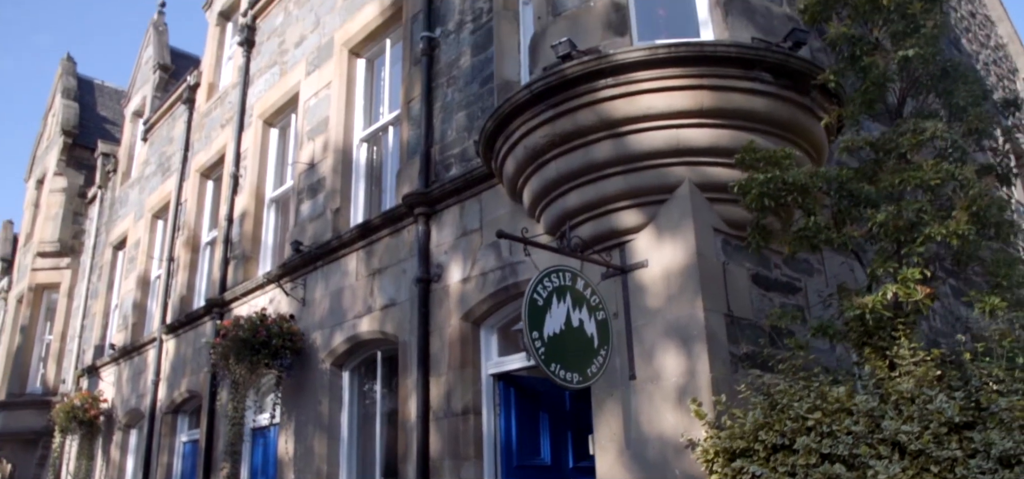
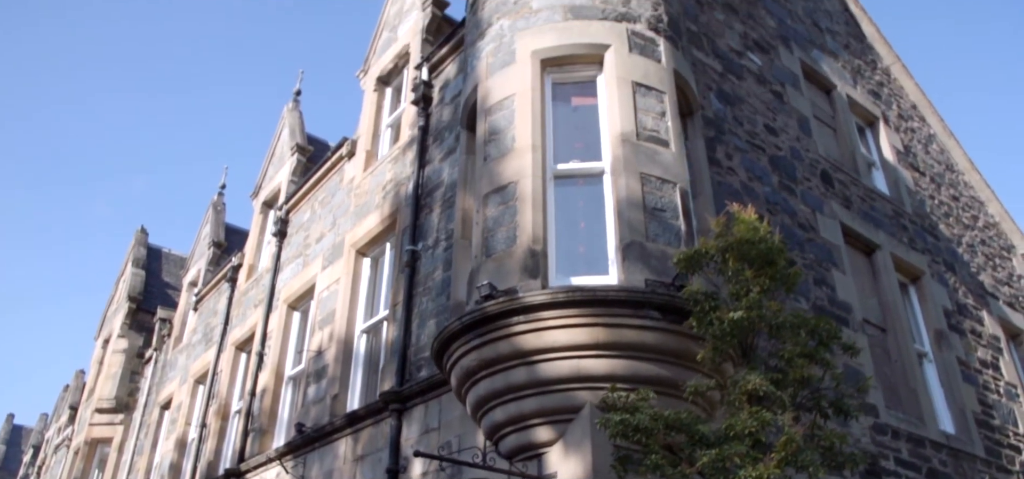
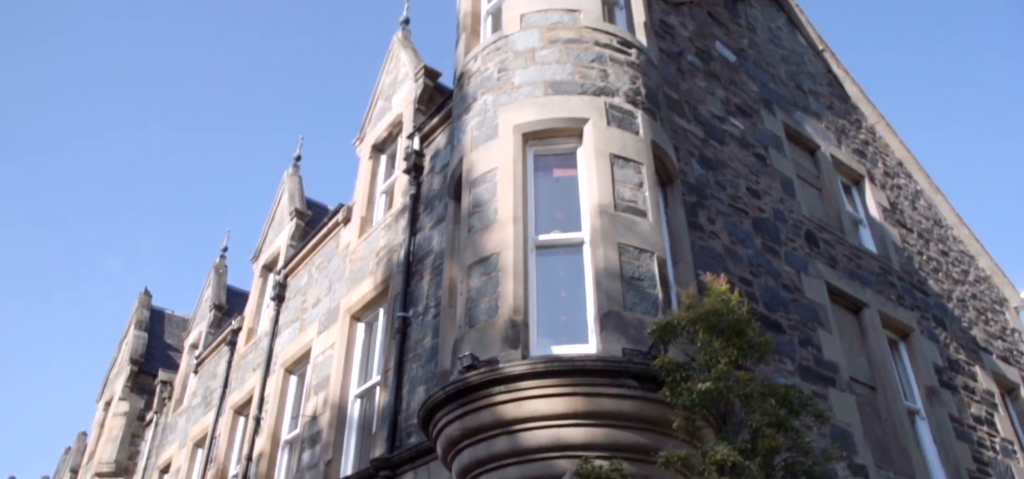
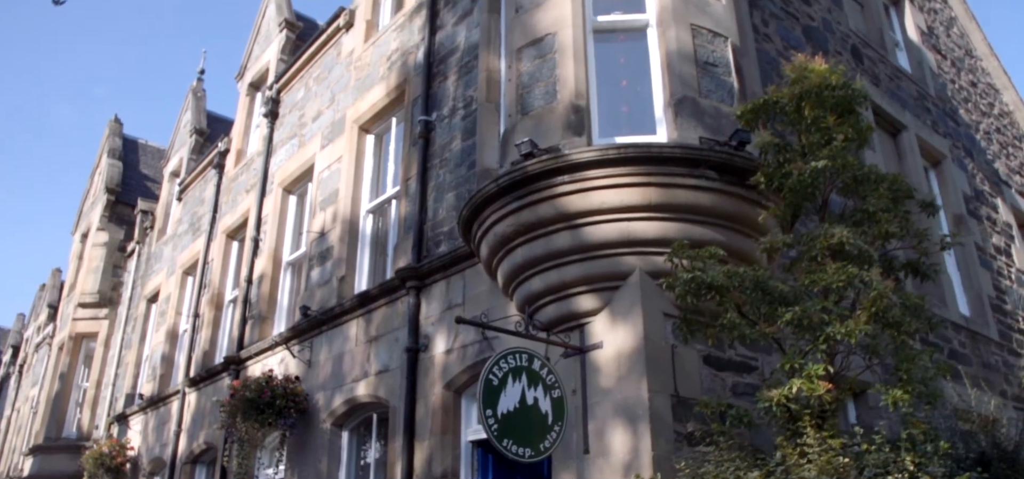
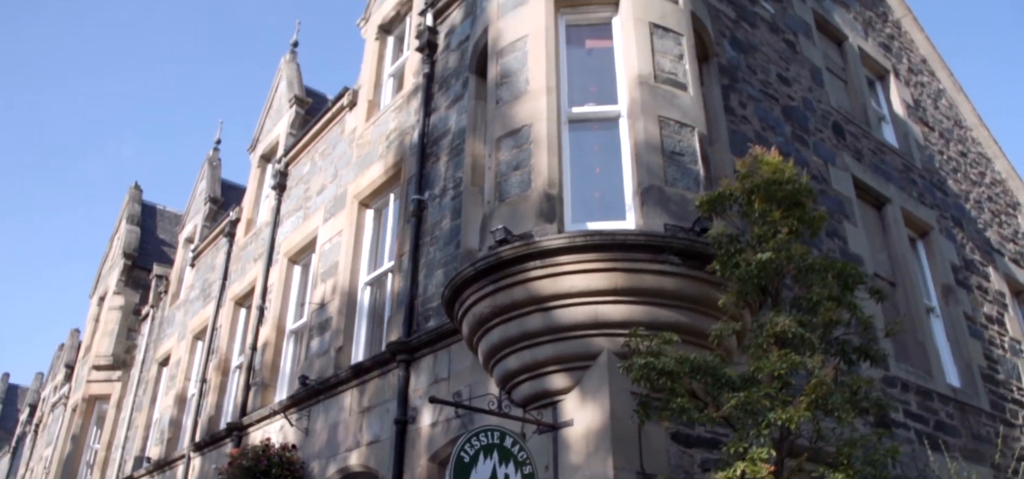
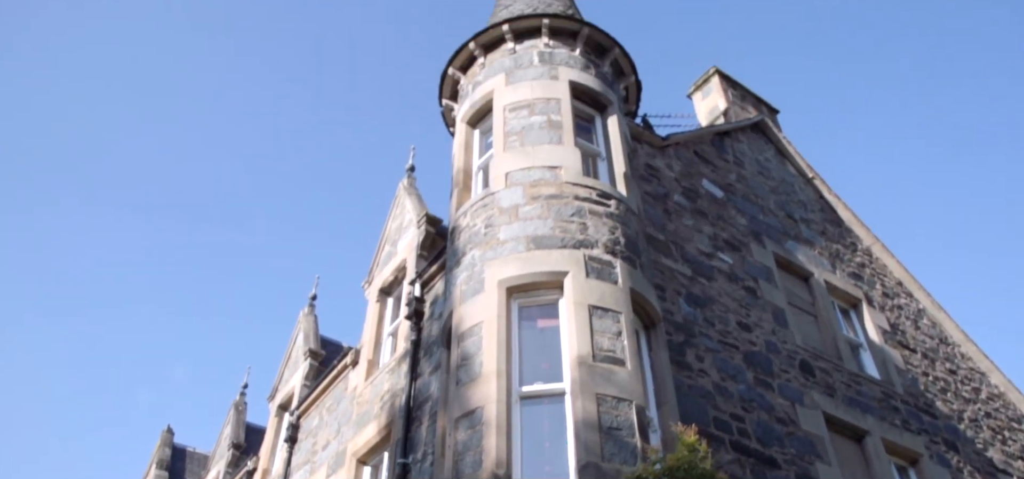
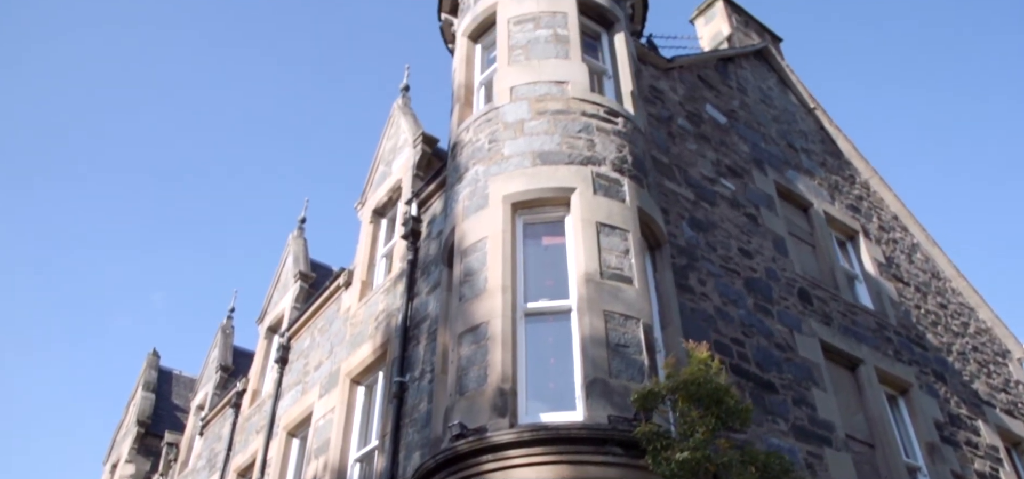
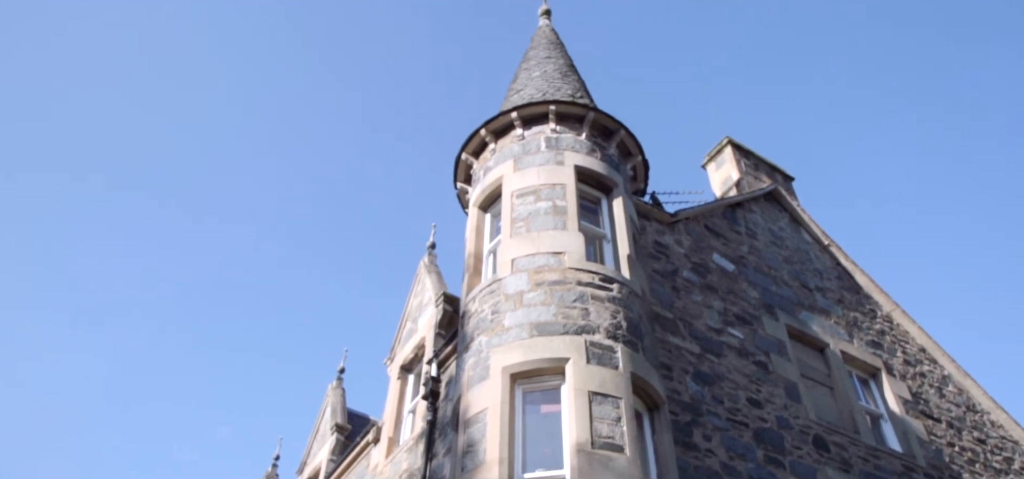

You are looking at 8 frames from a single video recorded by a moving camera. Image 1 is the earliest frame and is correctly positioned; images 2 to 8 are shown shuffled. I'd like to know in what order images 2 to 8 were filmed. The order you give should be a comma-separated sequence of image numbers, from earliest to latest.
4, 5, 2, 3, 7, 6, 8
